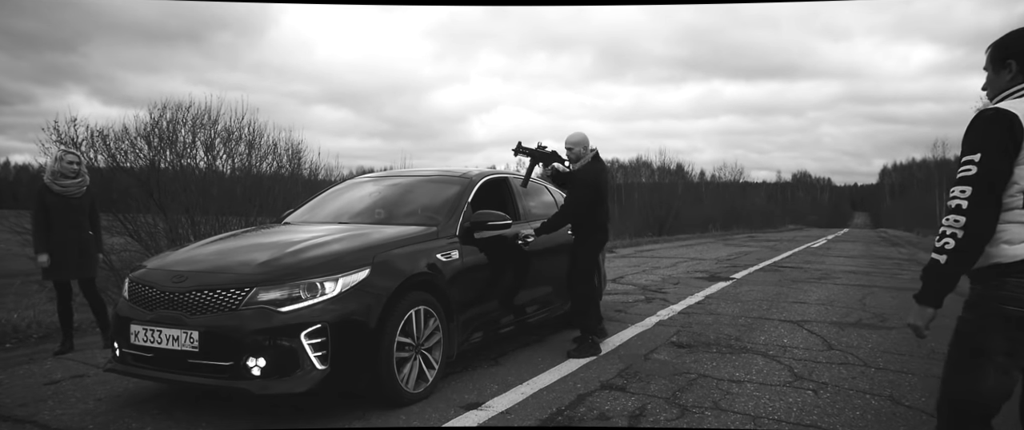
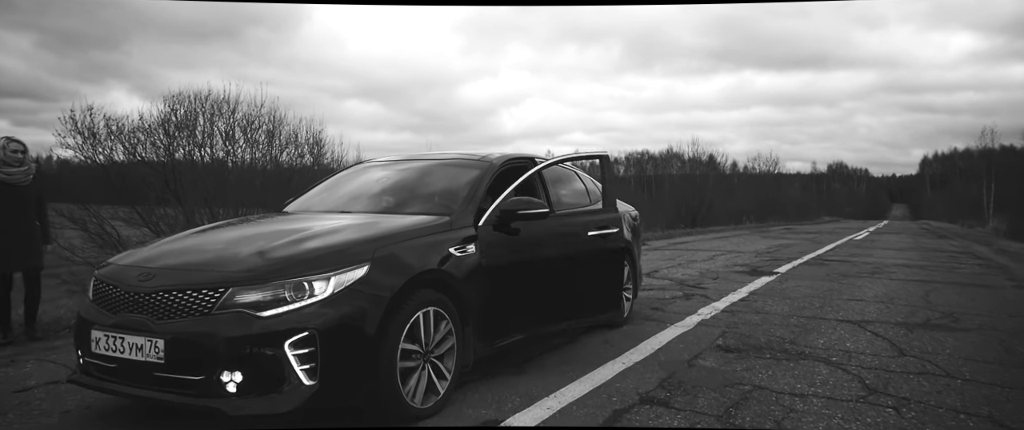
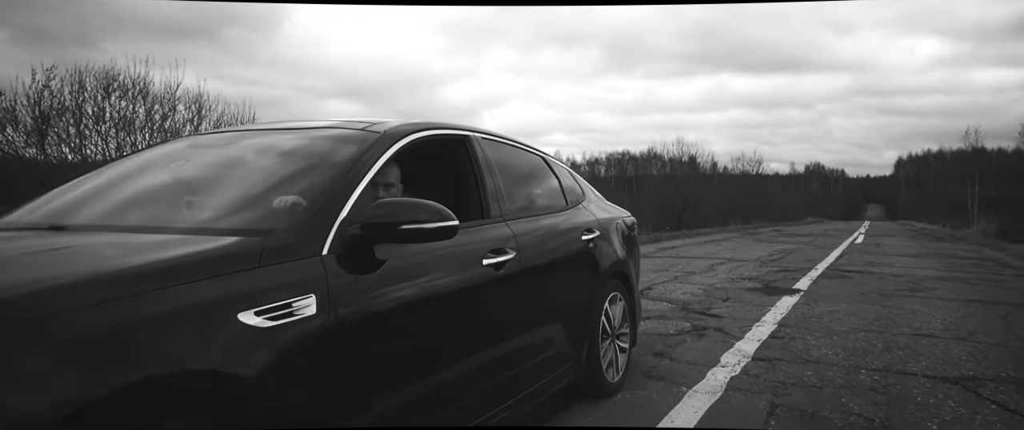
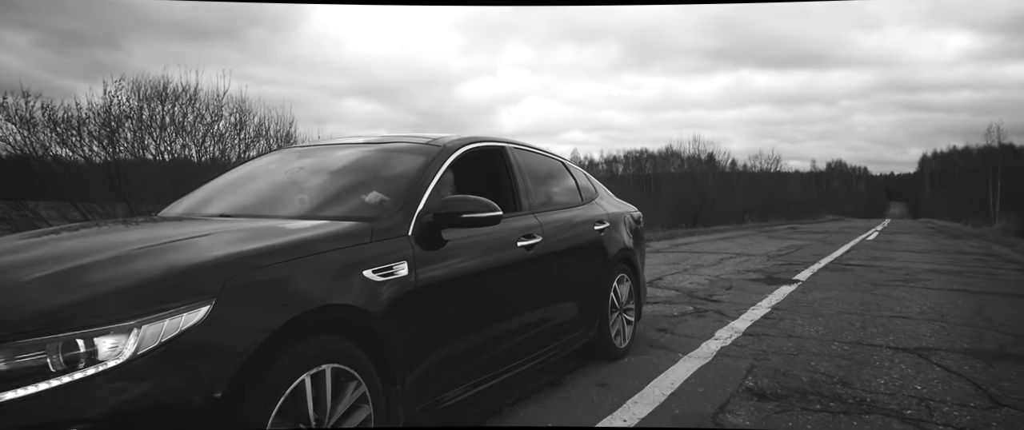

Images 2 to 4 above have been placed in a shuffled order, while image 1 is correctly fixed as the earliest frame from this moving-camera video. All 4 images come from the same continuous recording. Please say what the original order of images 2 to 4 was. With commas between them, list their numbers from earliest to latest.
2, 4, 3
